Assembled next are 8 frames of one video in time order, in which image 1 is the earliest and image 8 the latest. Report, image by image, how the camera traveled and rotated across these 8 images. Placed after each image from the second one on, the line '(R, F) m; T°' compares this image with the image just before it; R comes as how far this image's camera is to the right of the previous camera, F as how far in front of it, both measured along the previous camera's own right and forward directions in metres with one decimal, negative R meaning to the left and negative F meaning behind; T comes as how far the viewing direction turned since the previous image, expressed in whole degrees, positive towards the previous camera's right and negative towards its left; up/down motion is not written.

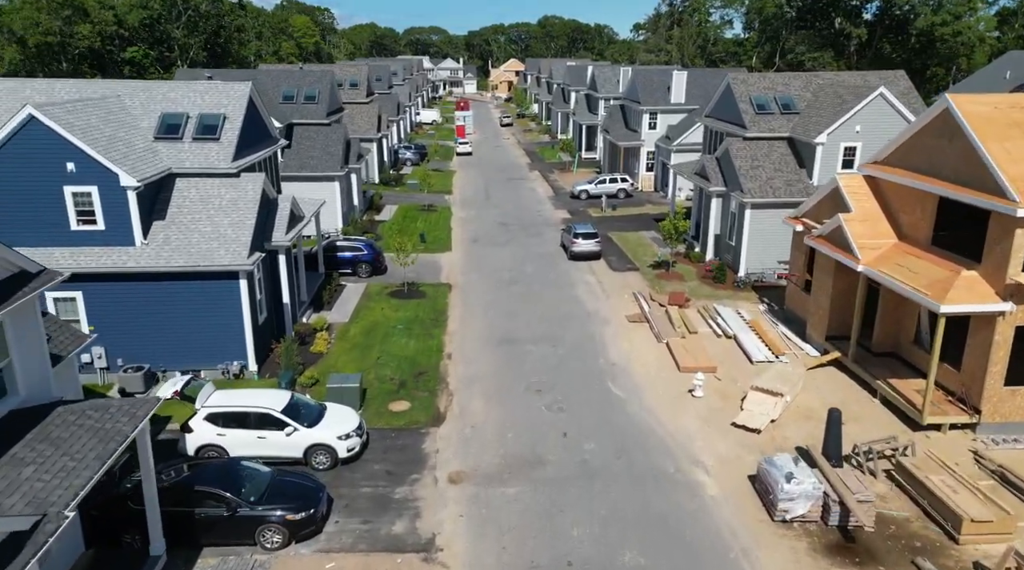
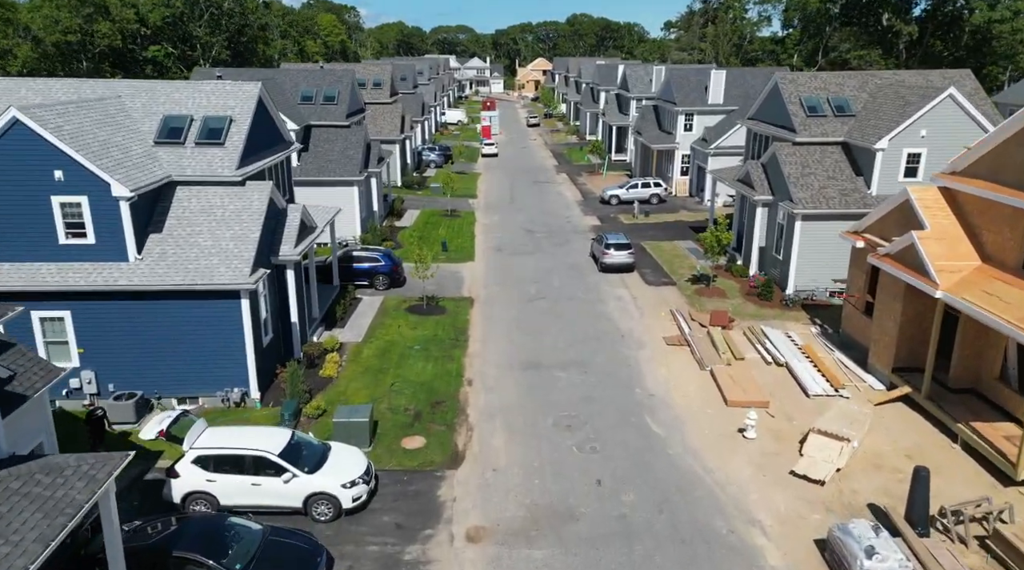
(-0.1, +2.4) m; -2°
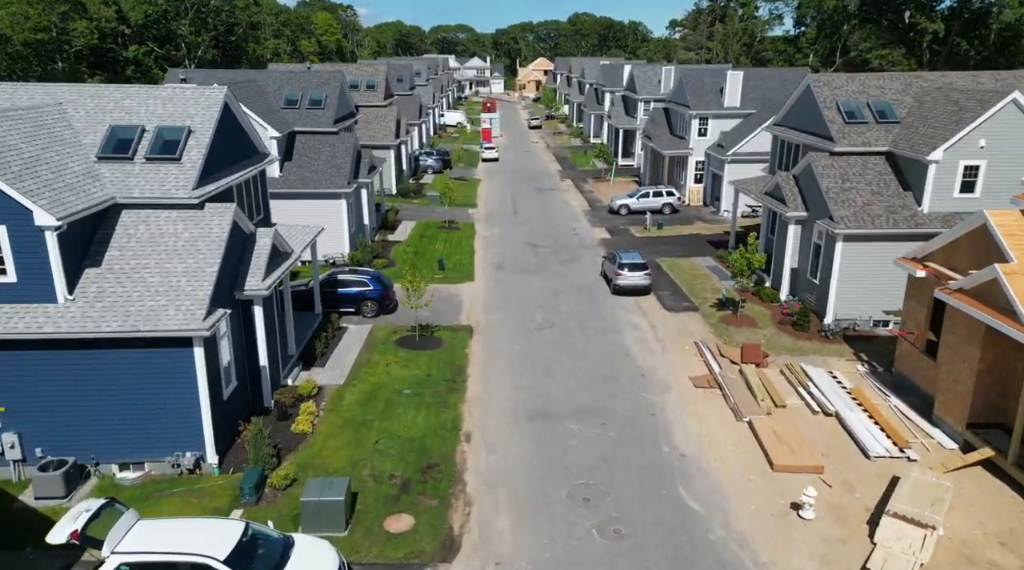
(-0.1, +3.5) m; 0°
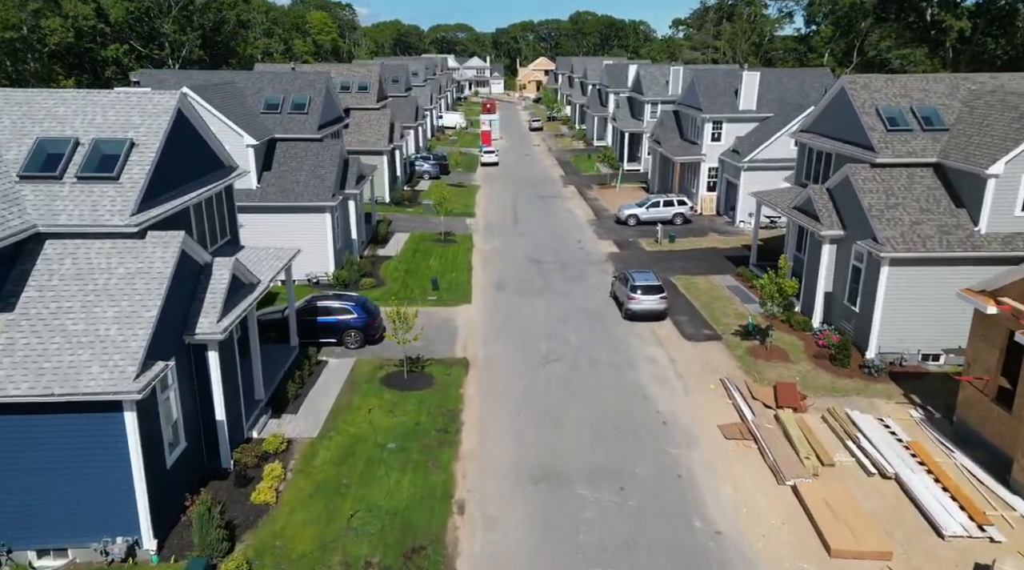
(0.0, +3.2) m; 0°
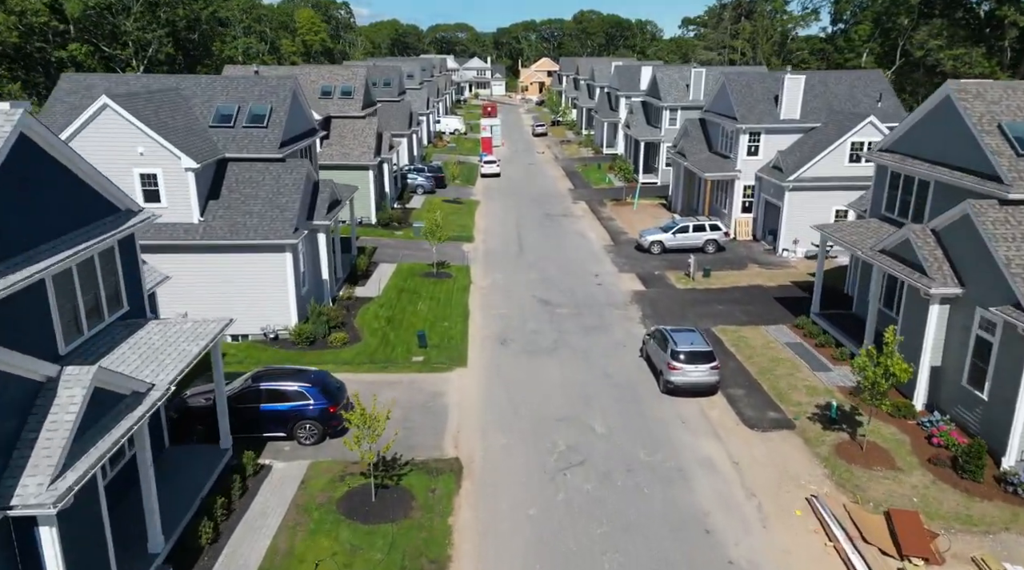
(-0.2, +6.5) m; 0°
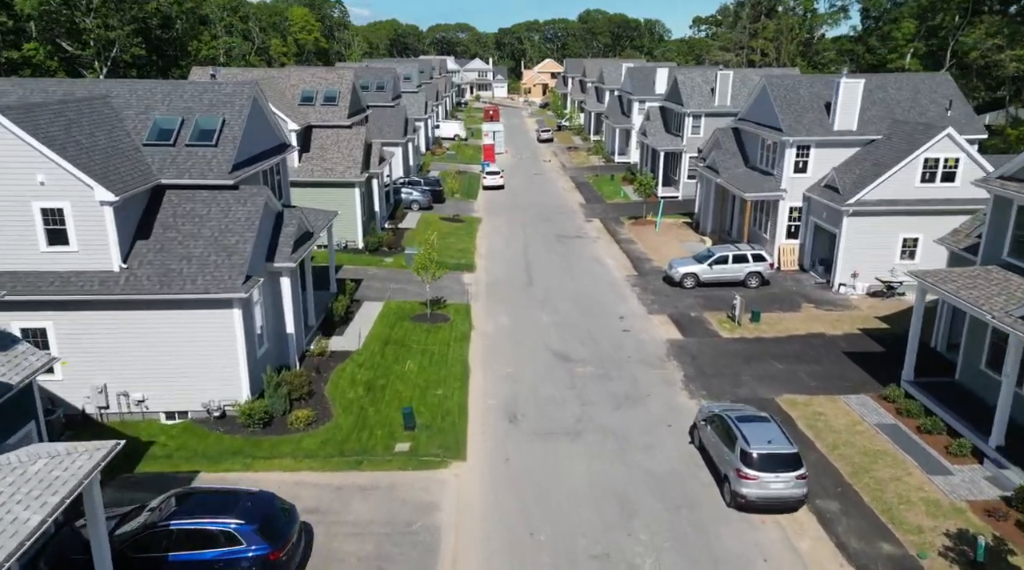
(-0.3, +5.9) m; 0°
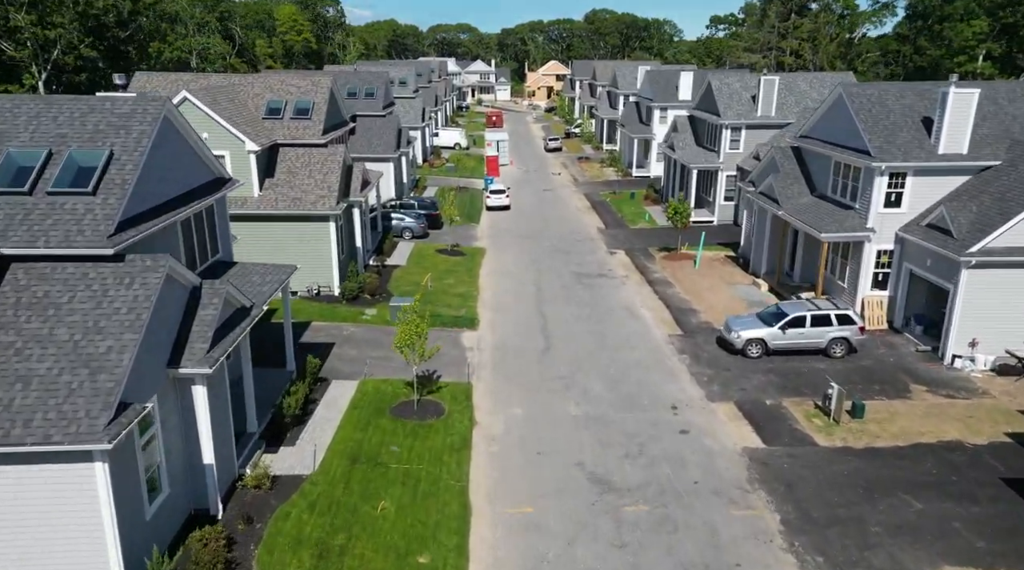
(-0.4, +7.6) m; 0°
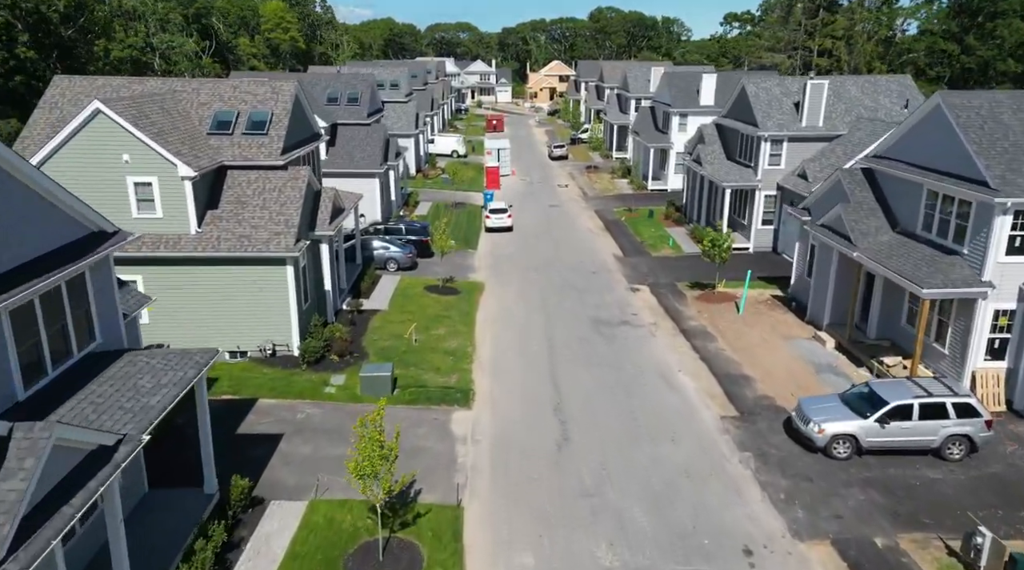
(-0.1, +6.6) m; 0°
